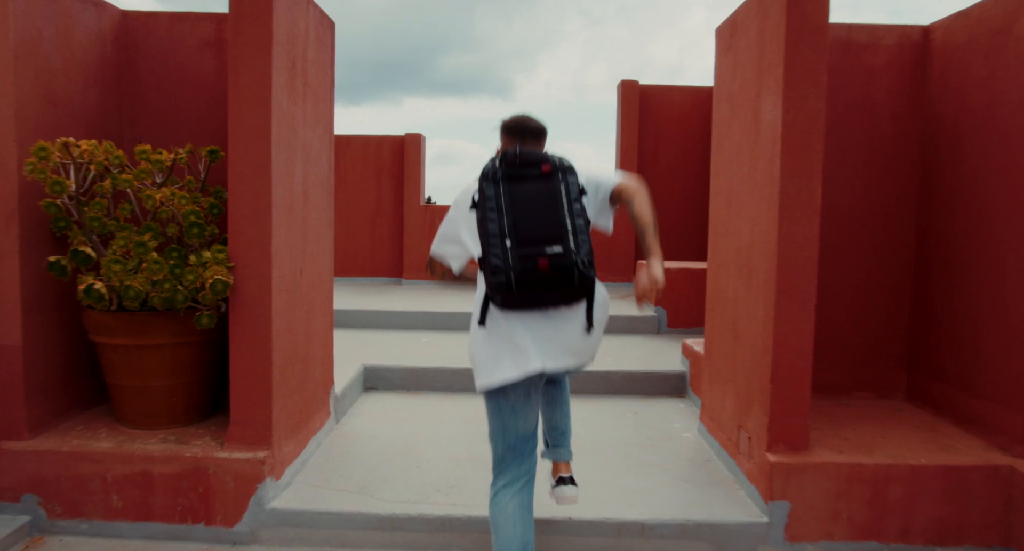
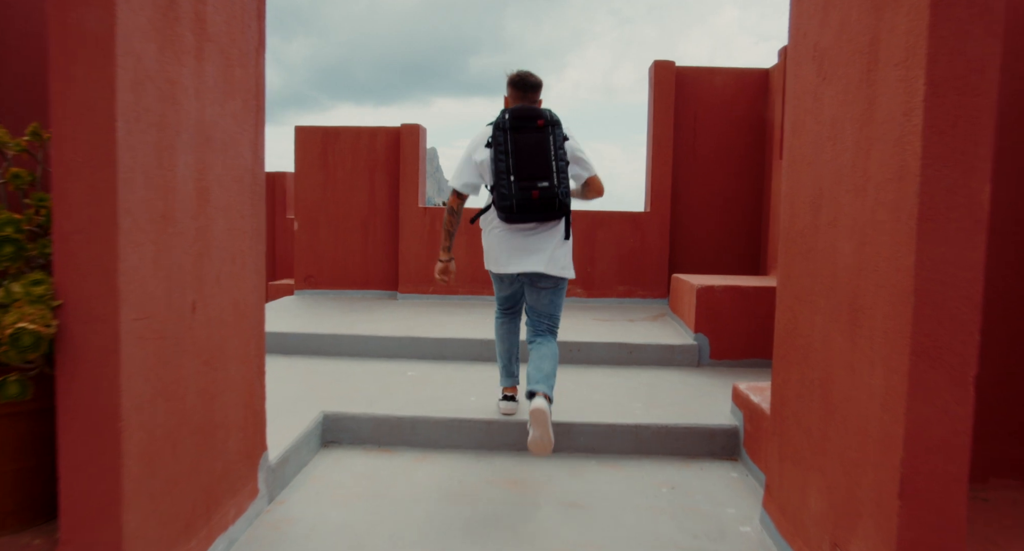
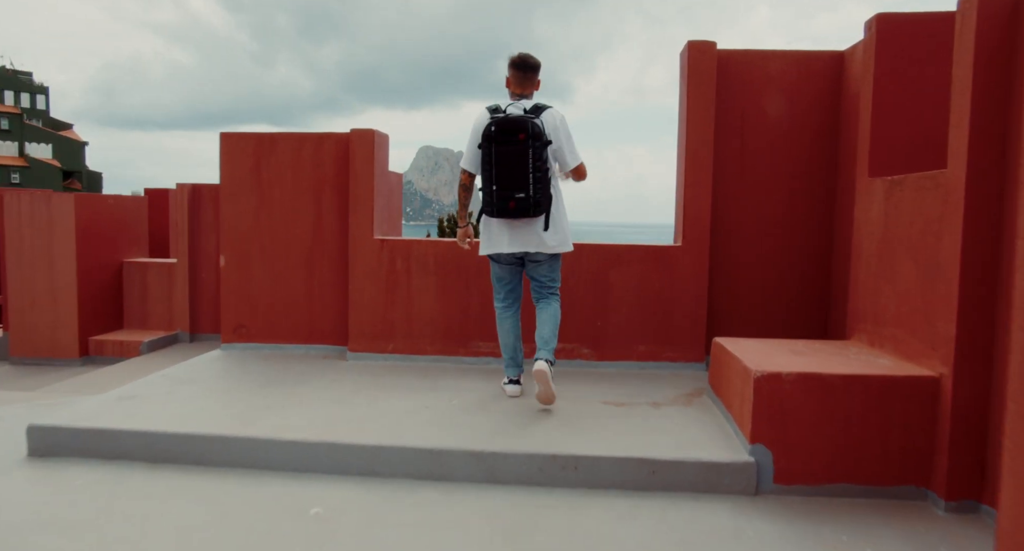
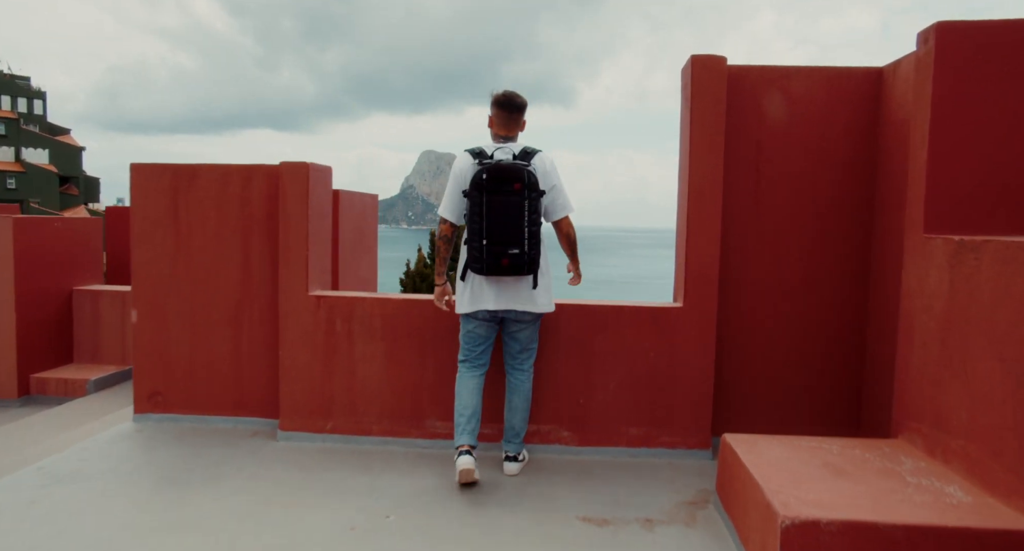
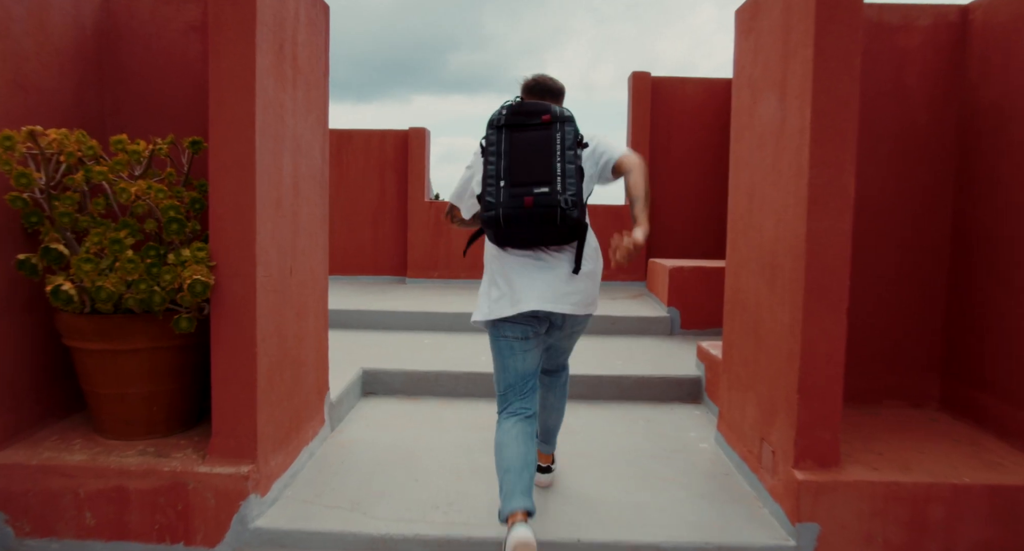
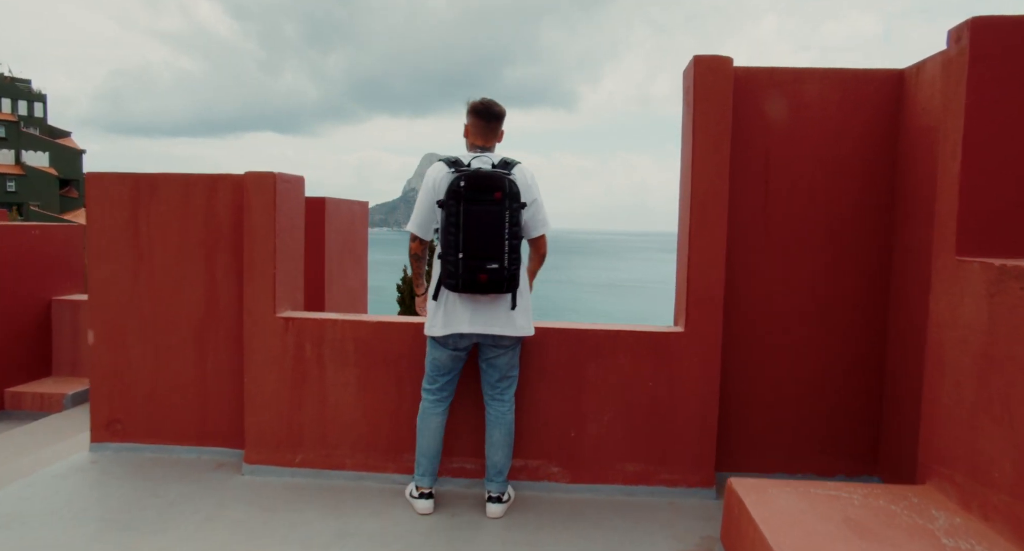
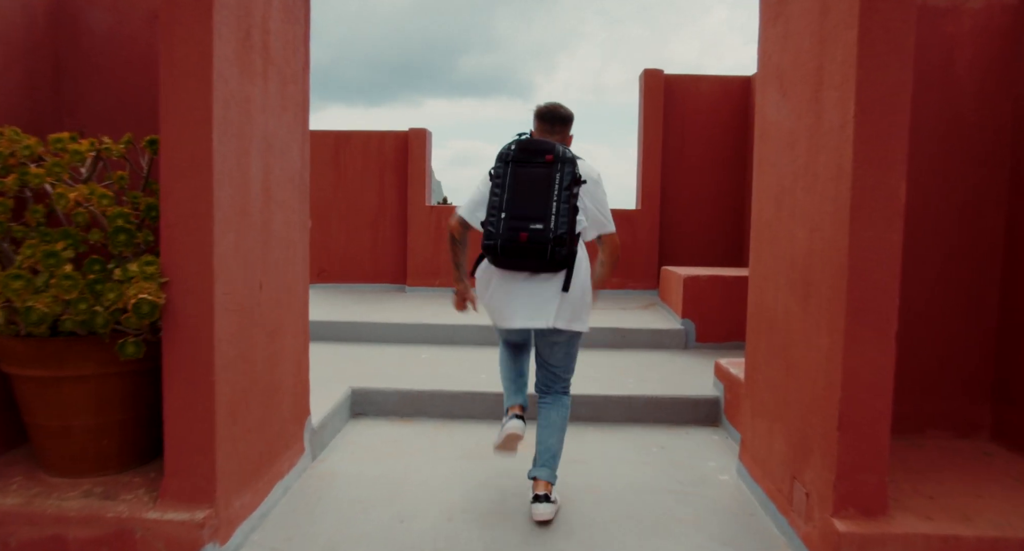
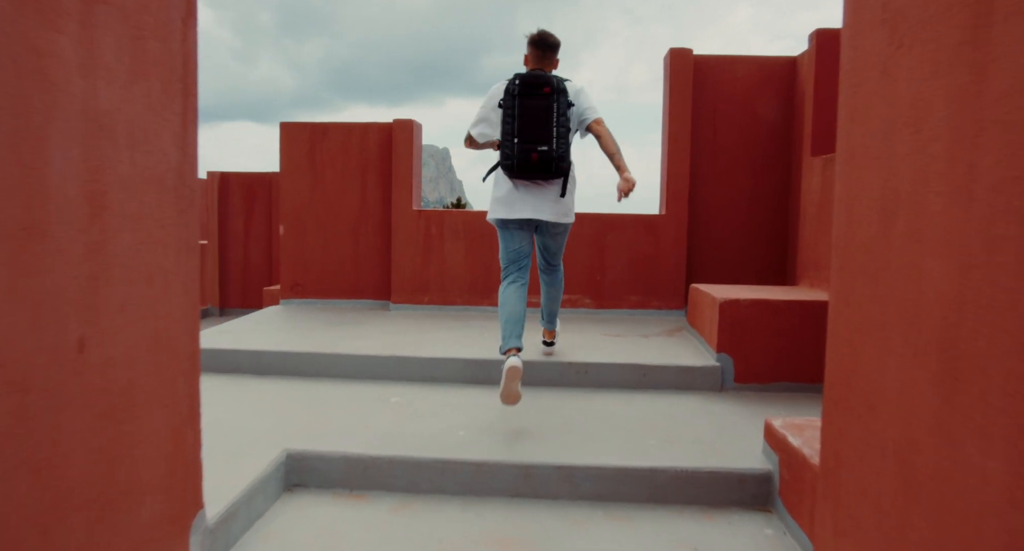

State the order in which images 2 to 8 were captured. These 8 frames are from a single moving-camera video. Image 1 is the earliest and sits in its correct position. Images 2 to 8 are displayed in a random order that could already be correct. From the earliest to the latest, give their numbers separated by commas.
5, 7, 2, 8, 3, 4, 6
